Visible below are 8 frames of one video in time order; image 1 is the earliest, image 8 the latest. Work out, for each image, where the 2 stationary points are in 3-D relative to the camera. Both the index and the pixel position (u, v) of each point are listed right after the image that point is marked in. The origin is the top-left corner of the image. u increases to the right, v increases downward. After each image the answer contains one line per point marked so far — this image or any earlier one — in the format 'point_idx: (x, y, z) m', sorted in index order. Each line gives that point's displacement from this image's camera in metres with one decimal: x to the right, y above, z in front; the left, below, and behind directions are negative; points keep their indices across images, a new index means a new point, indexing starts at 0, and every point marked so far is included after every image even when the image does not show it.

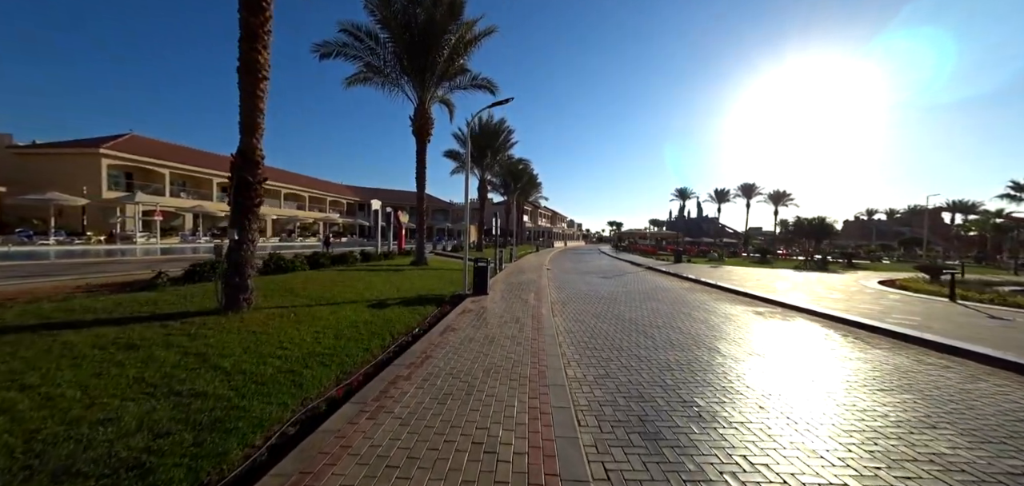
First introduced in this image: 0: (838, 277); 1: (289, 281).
0: (+17.9, -1.9, +18.8) m
1: (-5.9, -1.0, +9.3) m
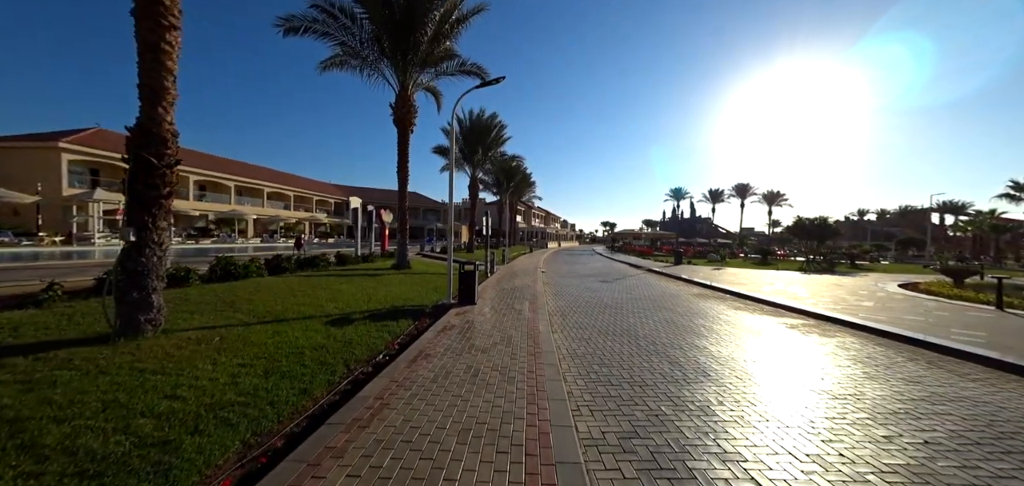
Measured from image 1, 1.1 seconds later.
0: (+17.5, -2.0, +17.7) m
1: (-6.1, -1.0, +7.7) m
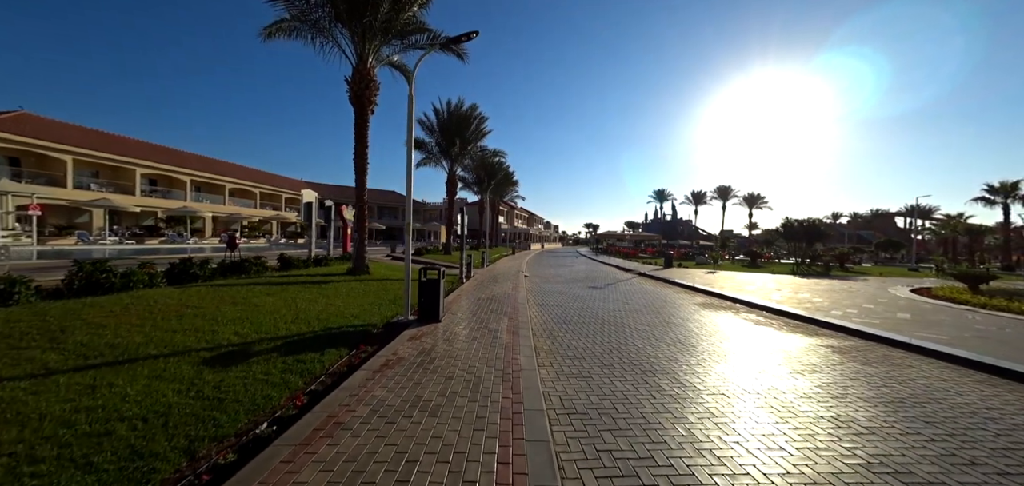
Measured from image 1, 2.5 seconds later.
0: (+16.5, -2.1, +16.5) m
1: (-6.6, -1.0, +5.4) m
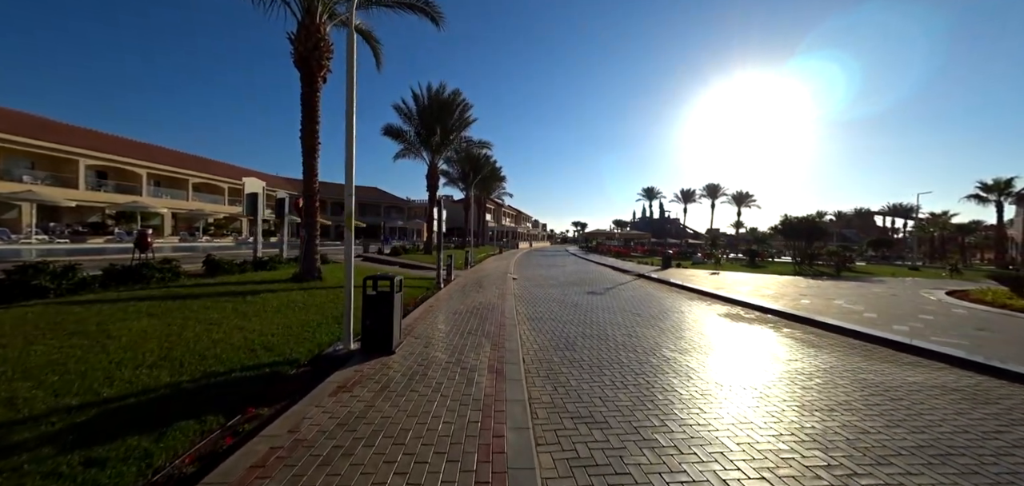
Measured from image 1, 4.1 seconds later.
0: (+15.9, -2.0, +14.9) m
1: (-6.7, -1.0, +3.0) m
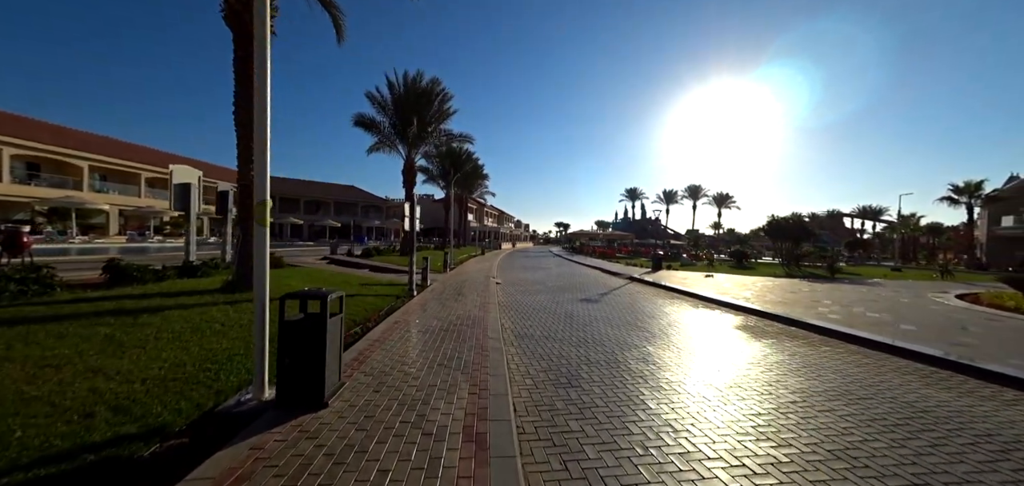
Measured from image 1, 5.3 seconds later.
0: (+15.3, -2.1, +14.1) m
1: (-6.8, -1.0, +1.1) m
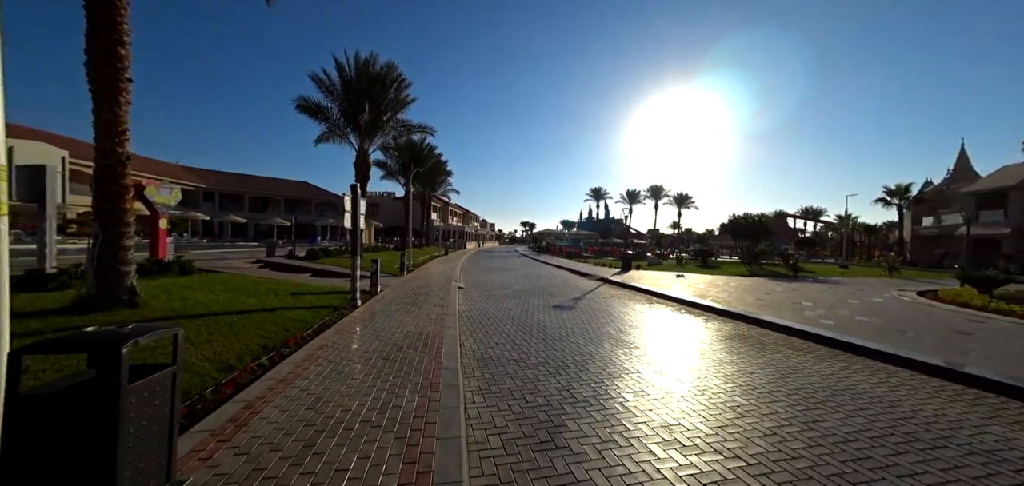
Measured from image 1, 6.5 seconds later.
0: (+13.9, -2.0, +14.0) m
1: (-6.8, -1.1, -1.1) m
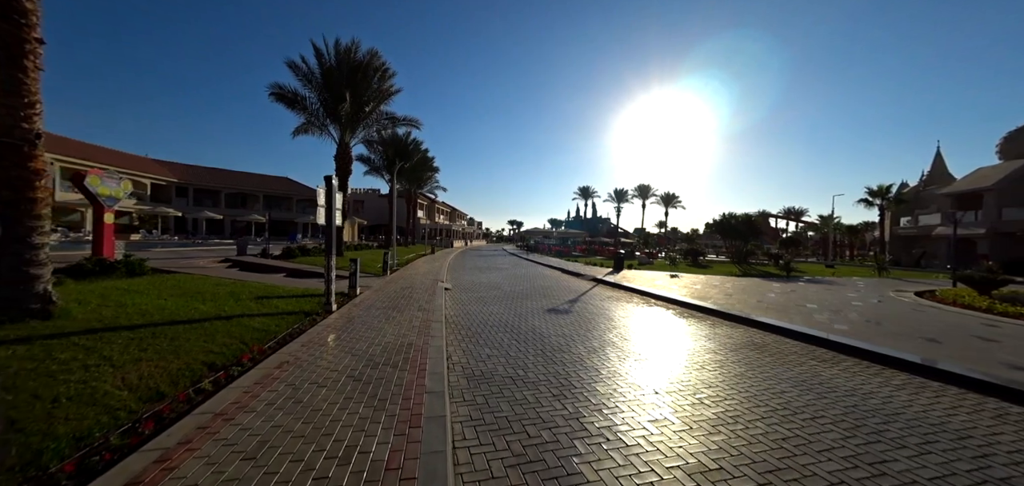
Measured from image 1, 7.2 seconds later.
0: (+13.5, -2.0, +13.7) m
1: (-6.6, -1.1, -2.2) m
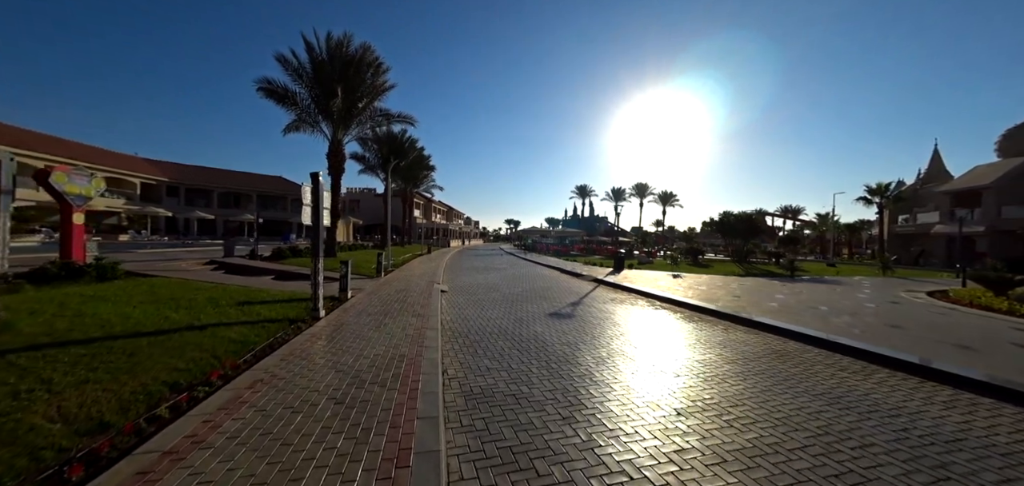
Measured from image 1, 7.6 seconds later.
0: (+13.5, -2.0, +13.3) m
1: (-6.5, -1.1, -2.8) m
